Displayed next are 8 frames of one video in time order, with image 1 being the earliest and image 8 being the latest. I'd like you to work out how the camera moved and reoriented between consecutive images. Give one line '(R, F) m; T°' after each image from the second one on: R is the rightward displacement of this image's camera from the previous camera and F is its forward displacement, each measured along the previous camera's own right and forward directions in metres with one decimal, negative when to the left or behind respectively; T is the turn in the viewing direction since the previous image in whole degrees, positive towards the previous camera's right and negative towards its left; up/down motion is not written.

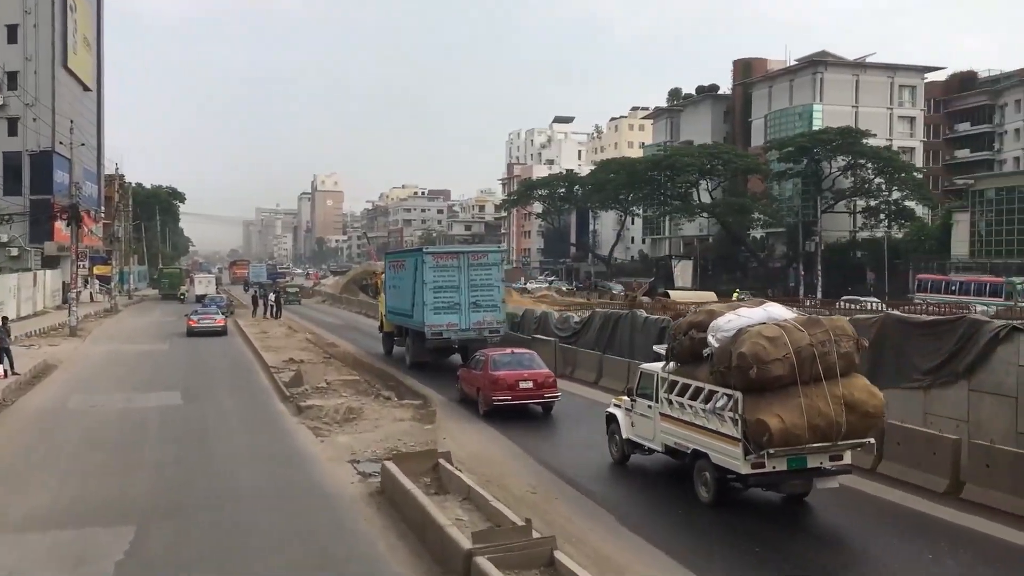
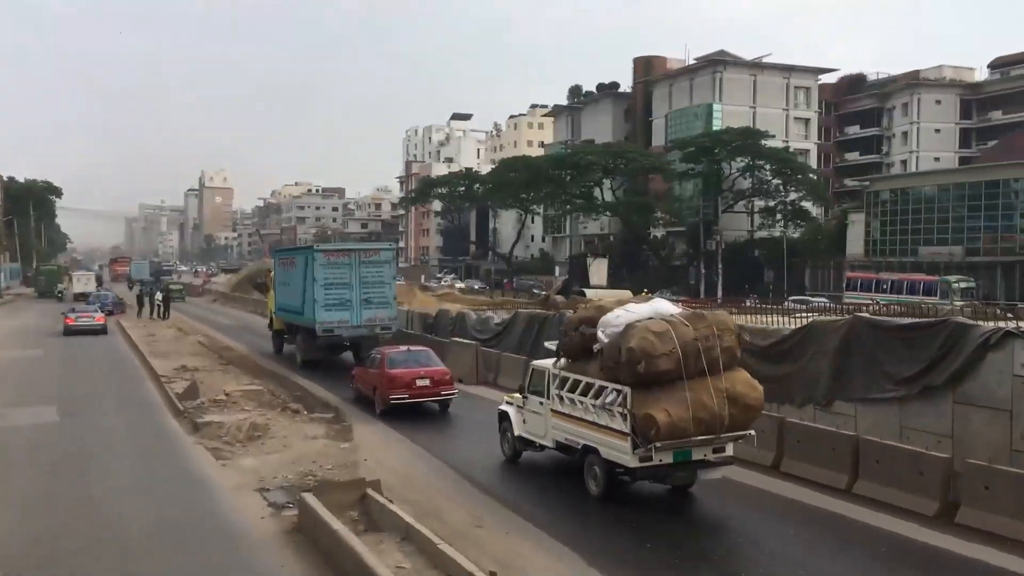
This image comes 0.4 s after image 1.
(-0.4, +1.3) m; +6°
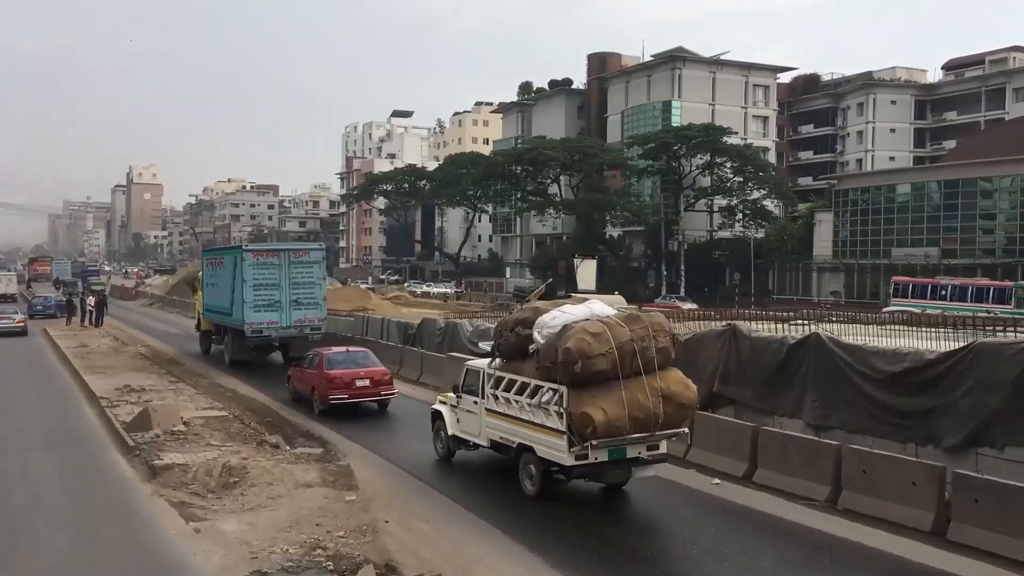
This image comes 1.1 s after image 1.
(-1.2, +2.5) m; +4°
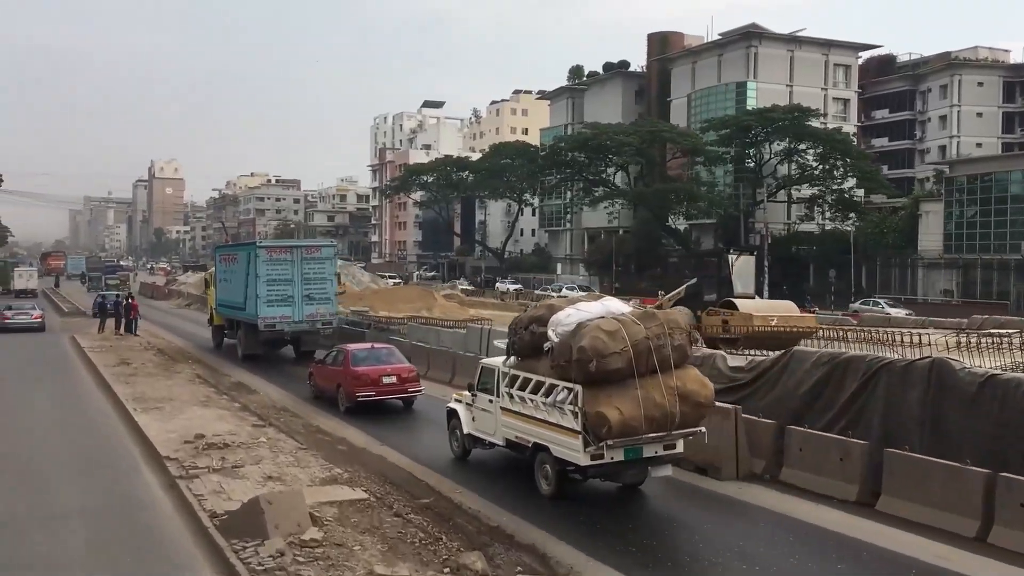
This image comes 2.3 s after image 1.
(-2.6, +4.8) m; -1°
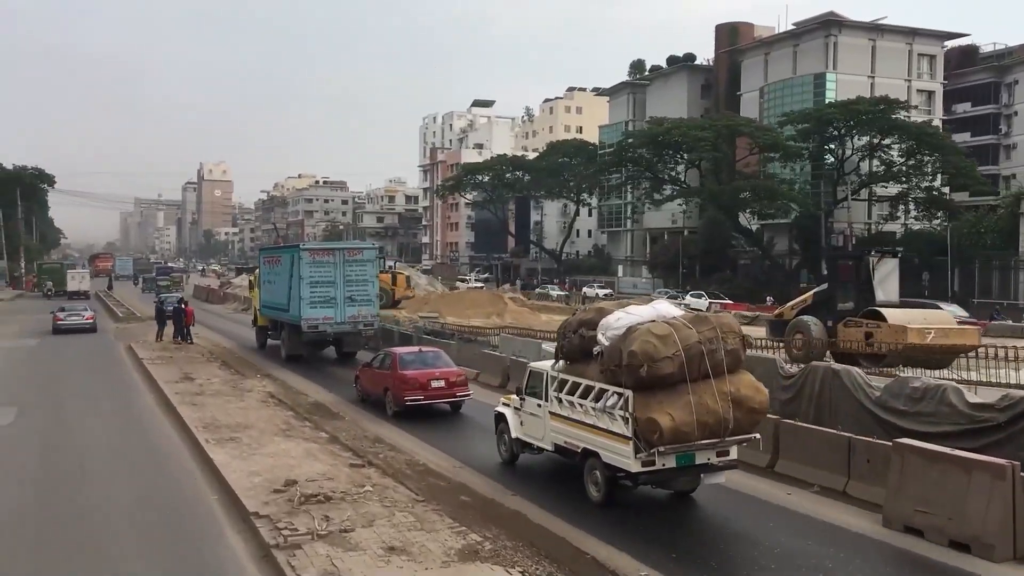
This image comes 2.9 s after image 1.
(-1.2, +2.3) m; -3°
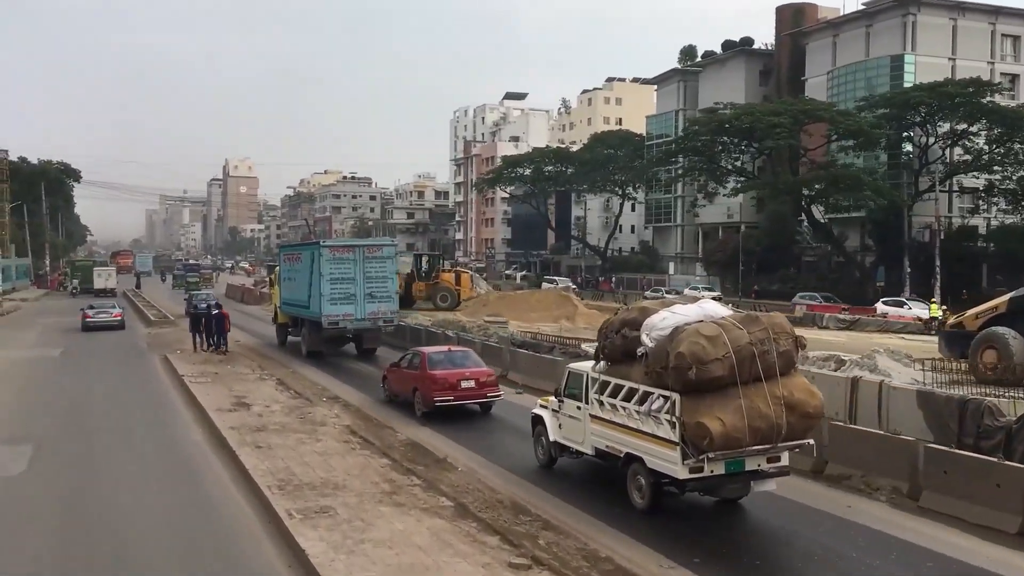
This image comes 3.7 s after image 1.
(-1.6, +3.4) m; -1°
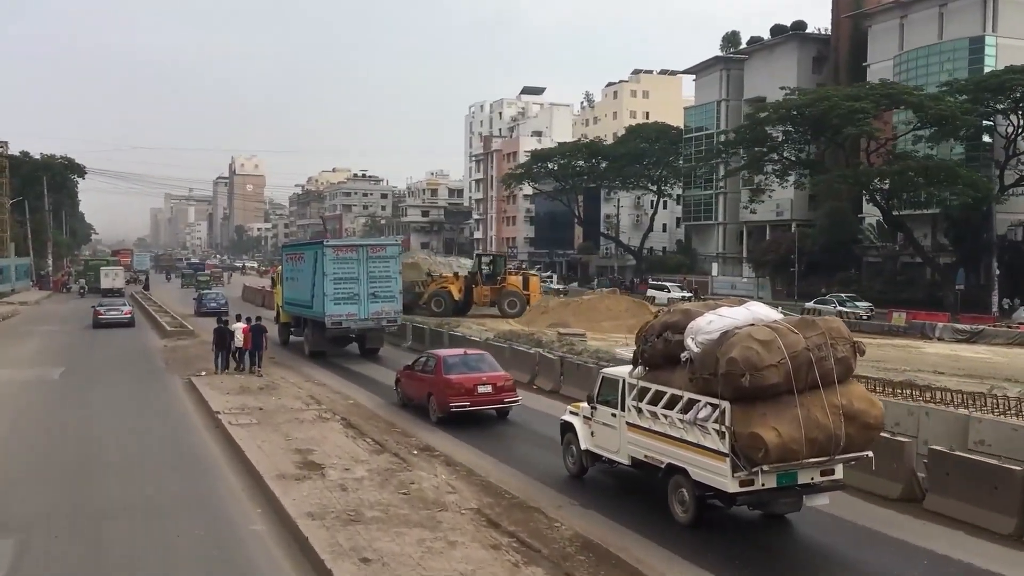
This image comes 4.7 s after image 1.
(-1.9, +4.1) m; 0°
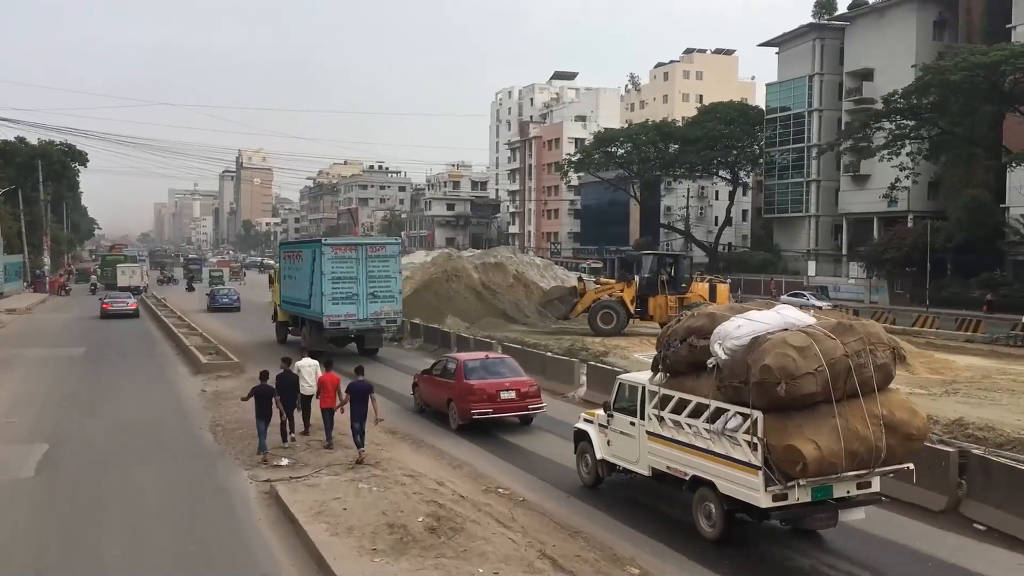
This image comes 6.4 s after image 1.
(-3.6, +8.1) m; 0°
